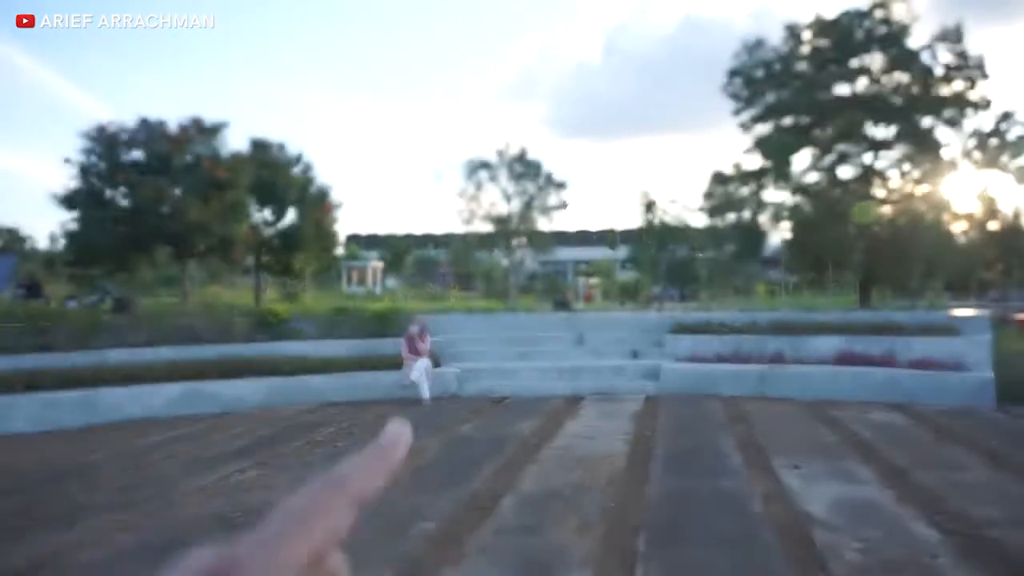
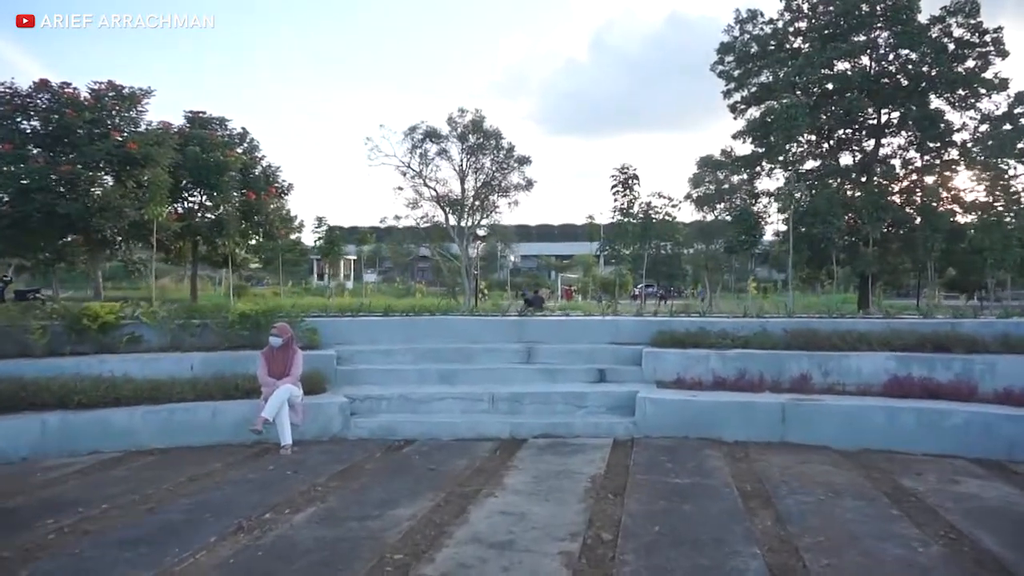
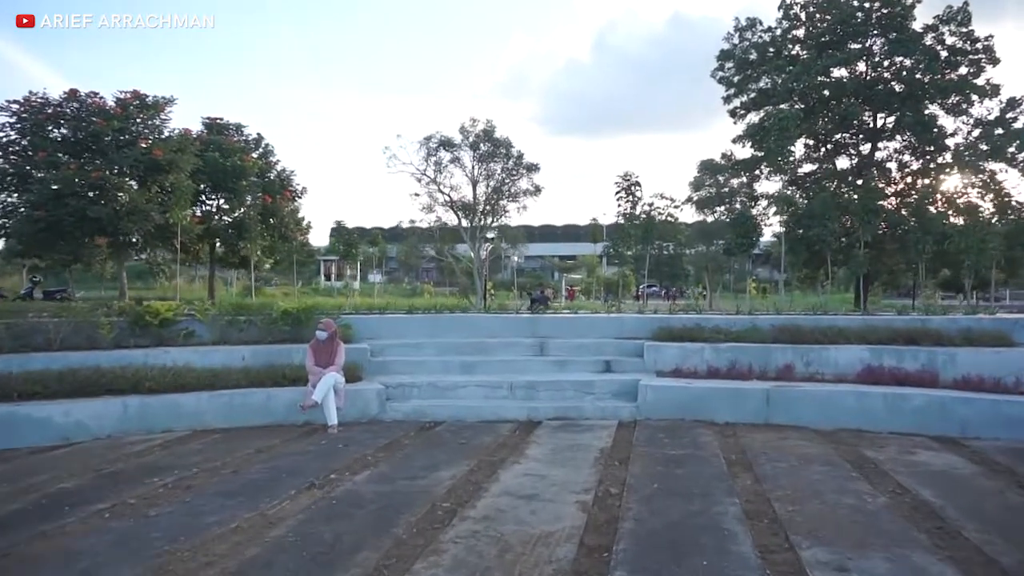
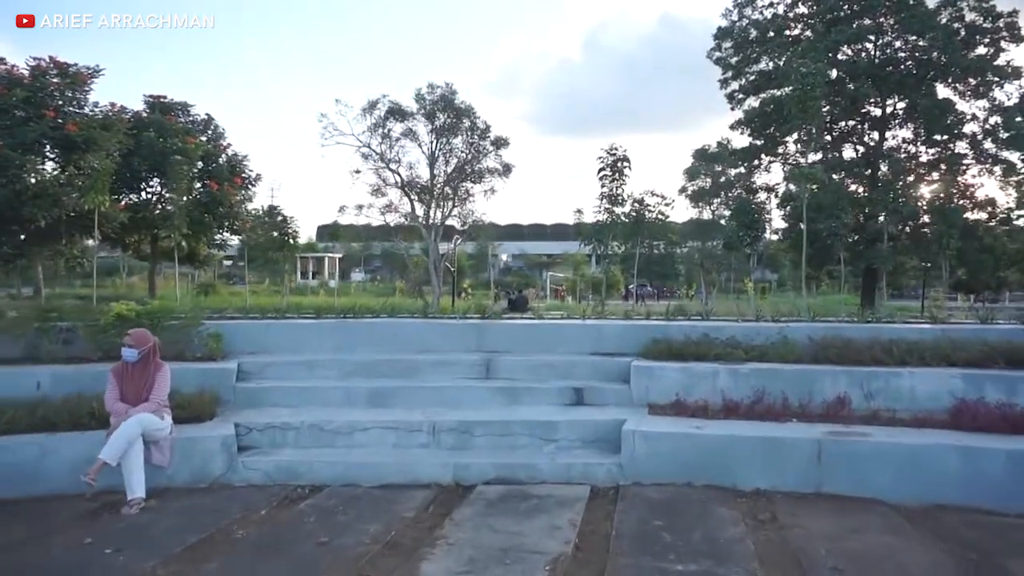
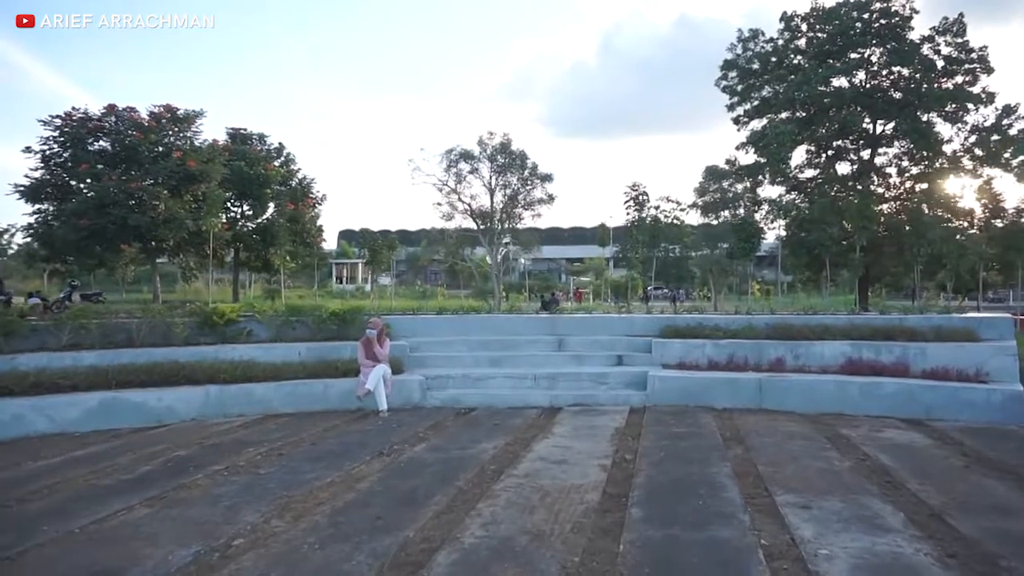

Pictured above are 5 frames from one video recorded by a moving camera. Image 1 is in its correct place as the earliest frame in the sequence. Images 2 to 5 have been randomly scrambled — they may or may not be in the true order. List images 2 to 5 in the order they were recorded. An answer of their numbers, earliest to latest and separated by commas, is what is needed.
5, 3, 2, 4
